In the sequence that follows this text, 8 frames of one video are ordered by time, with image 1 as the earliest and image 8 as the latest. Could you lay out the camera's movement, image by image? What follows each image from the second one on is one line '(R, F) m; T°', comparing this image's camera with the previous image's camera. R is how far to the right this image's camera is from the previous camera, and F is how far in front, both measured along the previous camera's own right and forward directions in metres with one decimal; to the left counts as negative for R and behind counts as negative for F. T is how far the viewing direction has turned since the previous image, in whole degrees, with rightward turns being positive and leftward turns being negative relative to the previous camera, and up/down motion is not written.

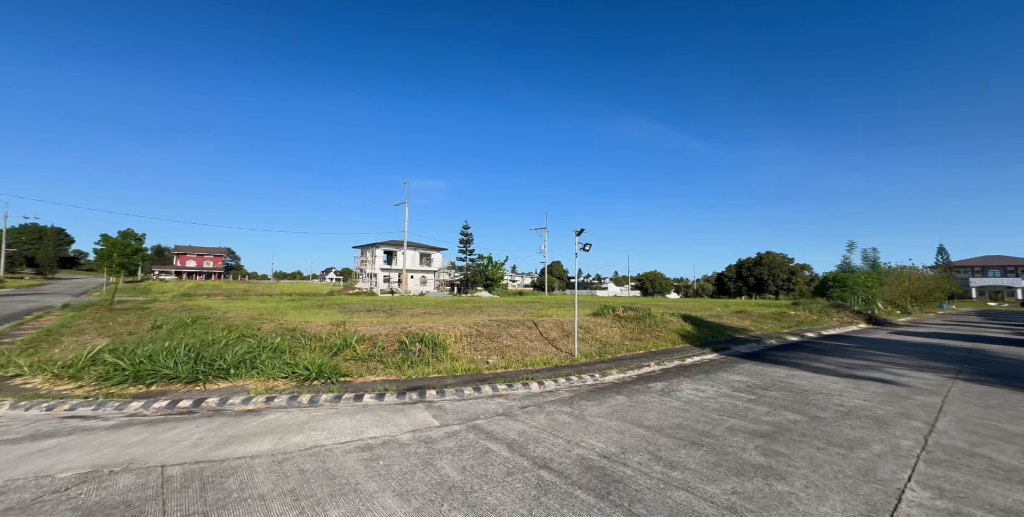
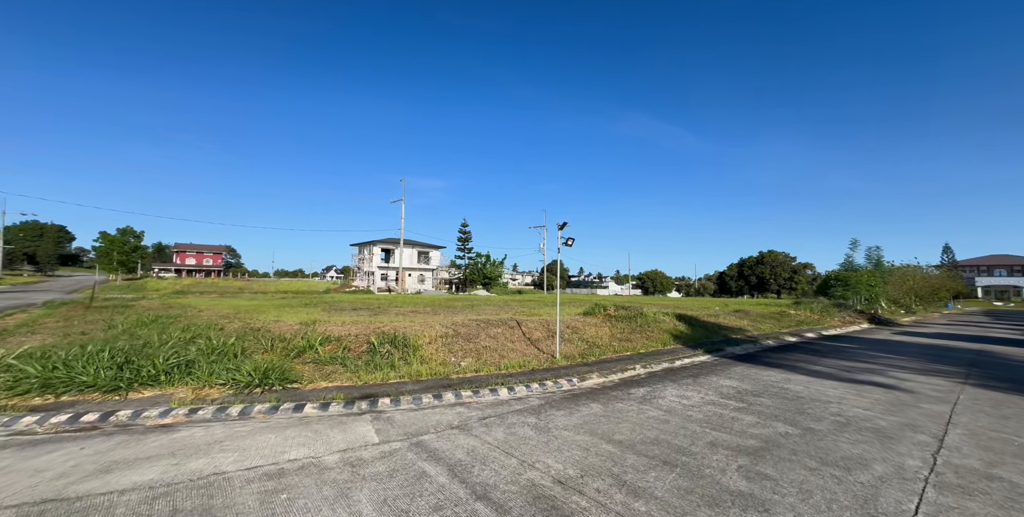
(+0.5, +0.5) m; 0°
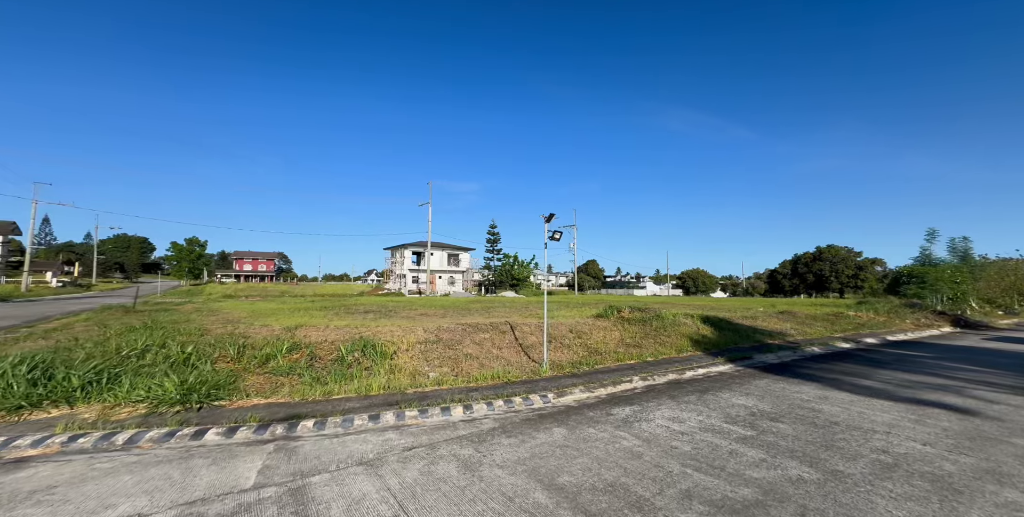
(+1.0, +0.9) m; -6°
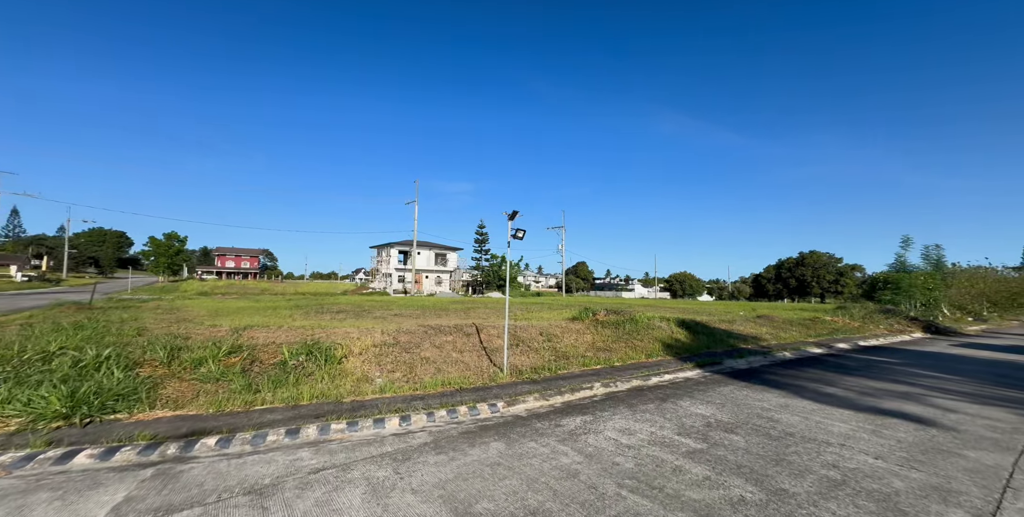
(+0.5, +0.3) m; +1°
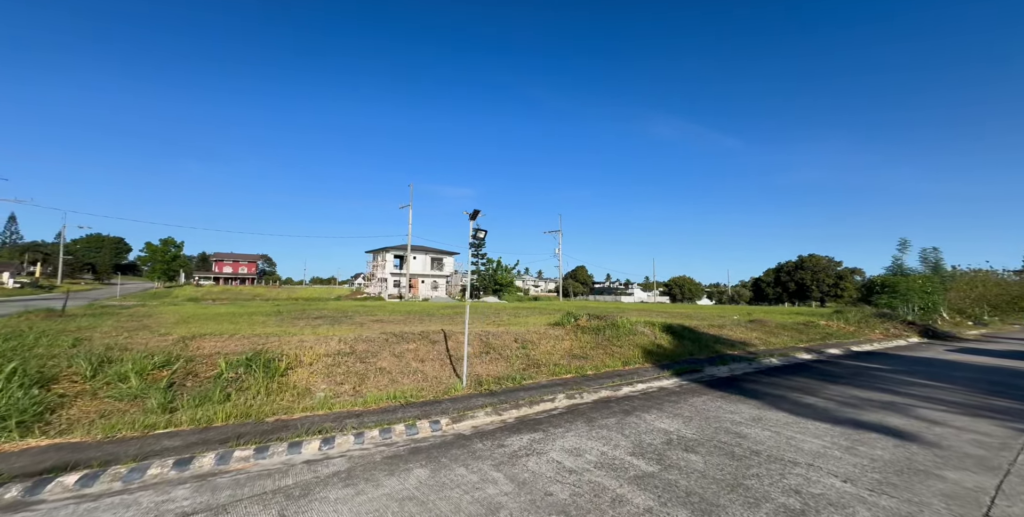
(+0.7, +0.4) m; 0°
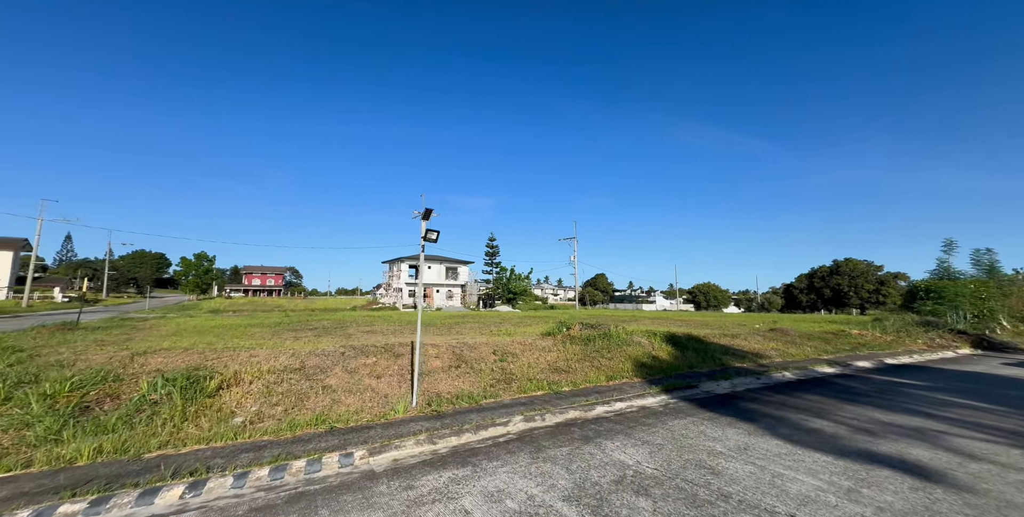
(+1.0, +0.7) m; -3°
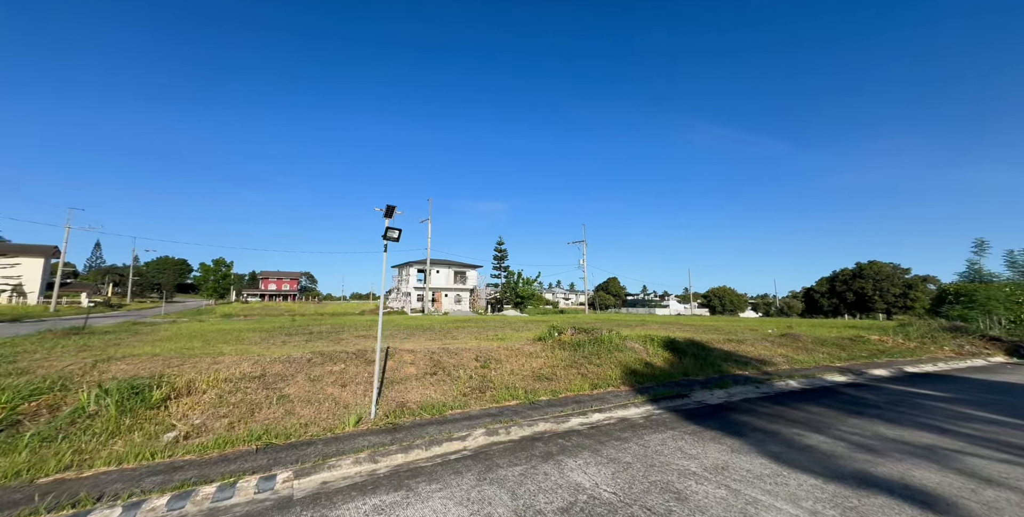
(+0.7, +0.4) m; -2°
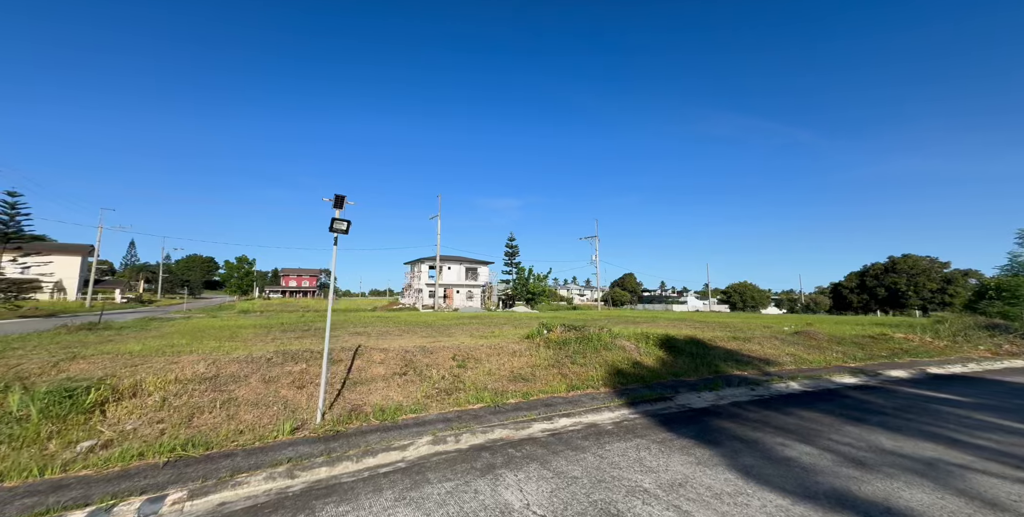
(+0.8, +0.4) m; -3°
